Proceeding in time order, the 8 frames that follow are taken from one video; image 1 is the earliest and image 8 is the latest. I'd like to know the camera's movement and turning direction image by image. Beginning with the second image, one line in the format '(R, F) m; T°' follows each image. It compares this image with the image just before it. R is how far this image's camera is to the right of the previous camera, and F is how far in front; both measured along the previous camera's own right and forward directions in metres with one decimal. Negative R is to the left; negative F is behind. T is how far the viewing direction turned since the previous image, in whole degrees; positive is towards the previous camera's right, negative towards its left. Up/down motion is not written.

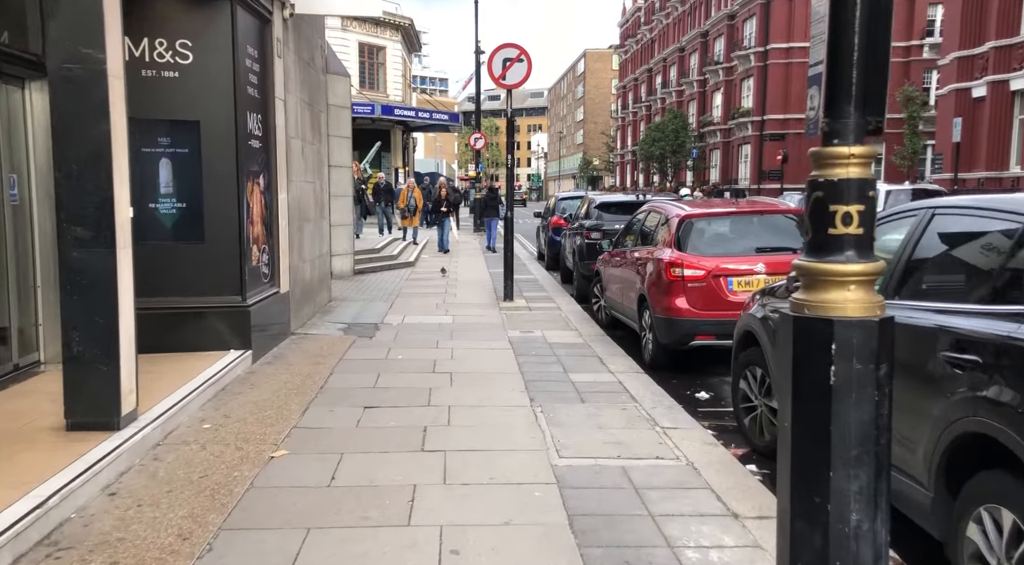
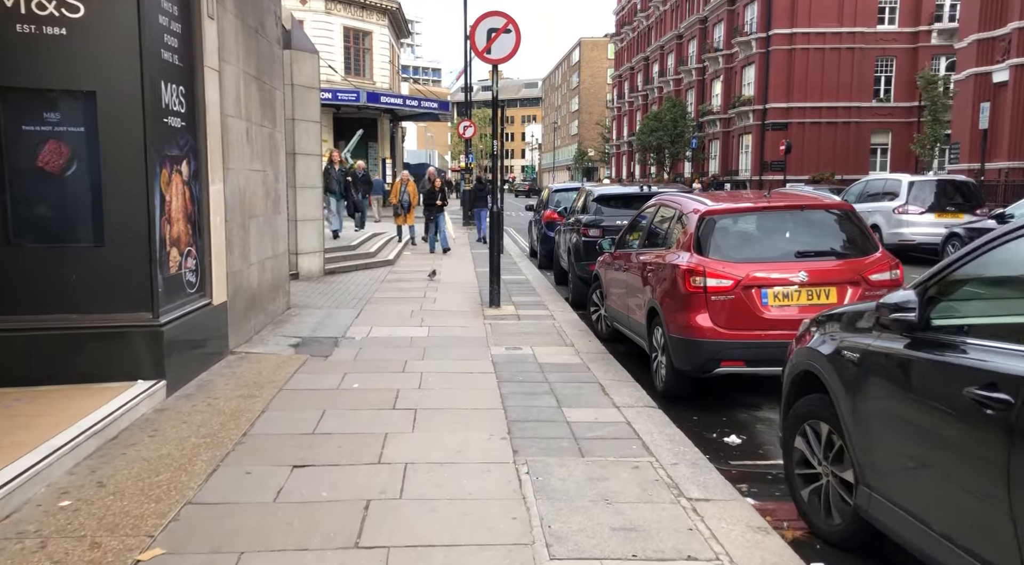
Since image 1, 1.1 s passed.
(+0.1, +1.5) m; 0°
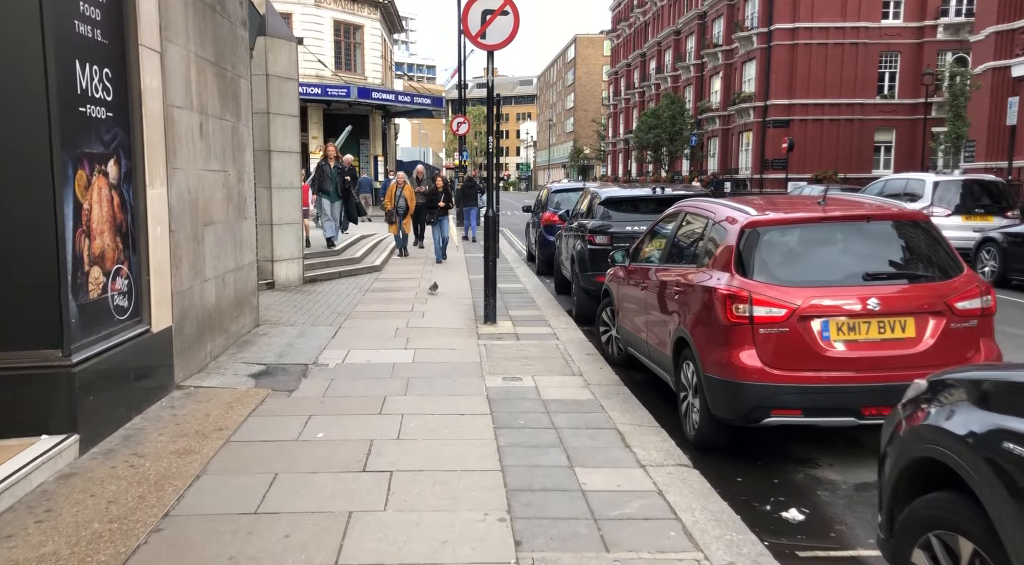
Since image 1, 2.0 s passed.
(0.0, +1.2) m; 0°
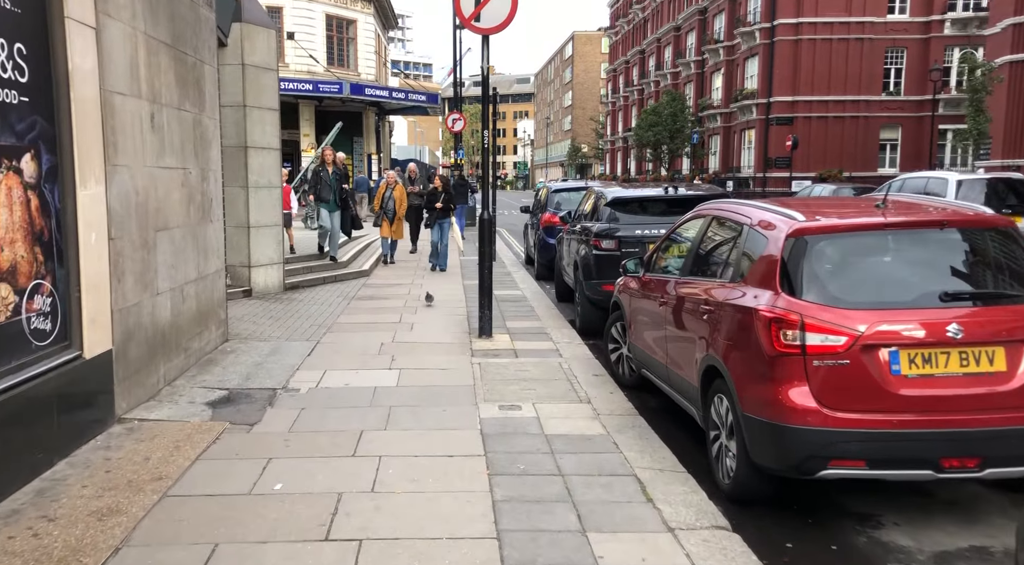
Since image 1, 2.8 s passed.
(0.0, +0.9) m; 0°
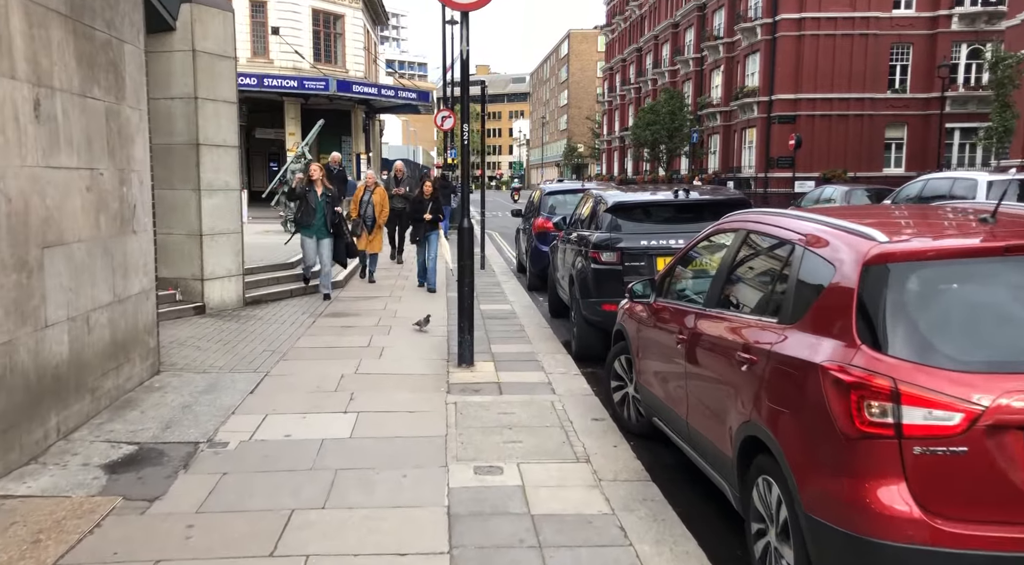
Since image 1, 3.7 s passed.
(+0.1, +1.2) m; 0°
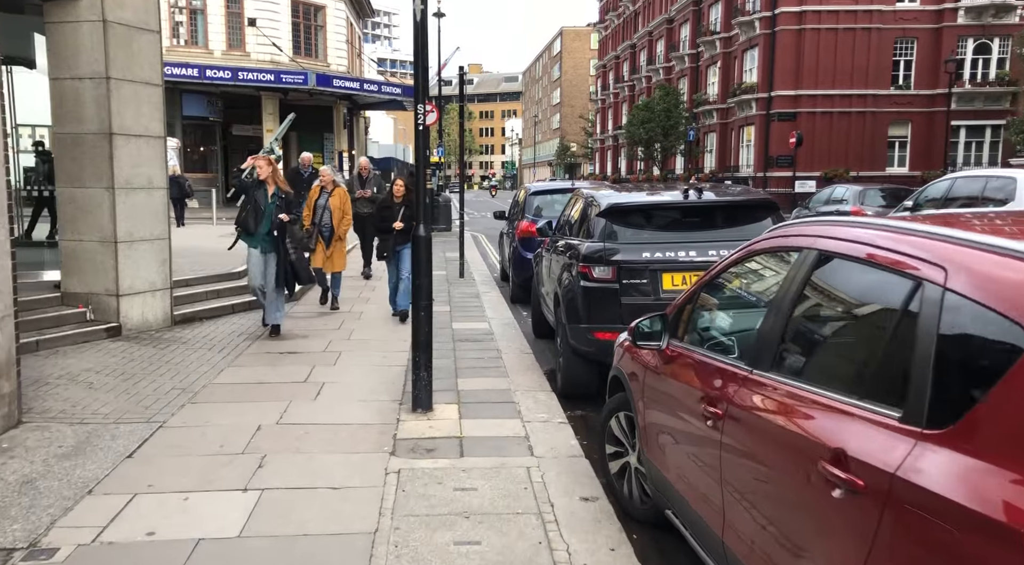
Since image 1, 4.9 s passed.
(+0.2, +1.5) m; 0°
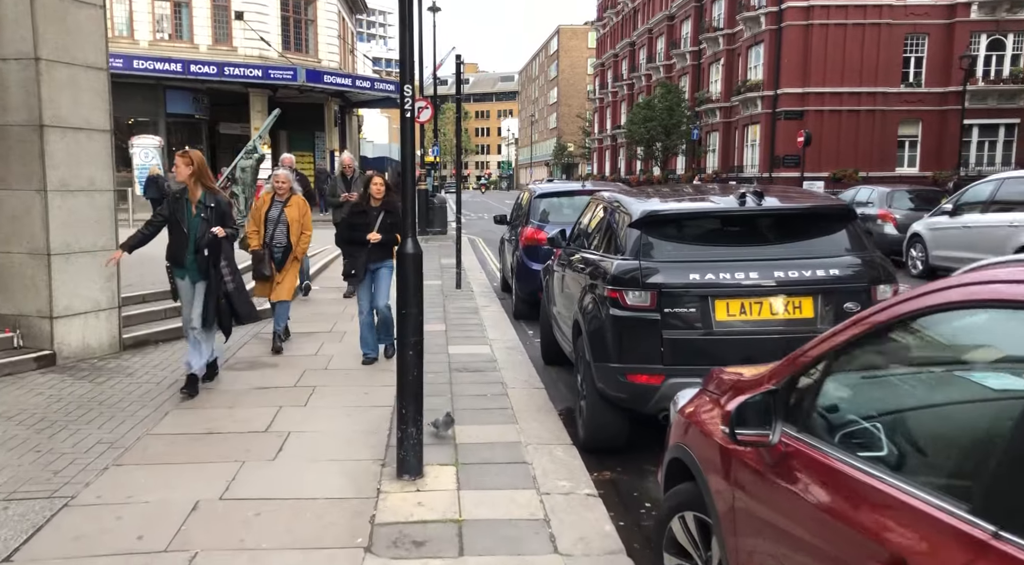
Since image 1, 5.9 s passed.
(-0.1, +1.3) m; 0°
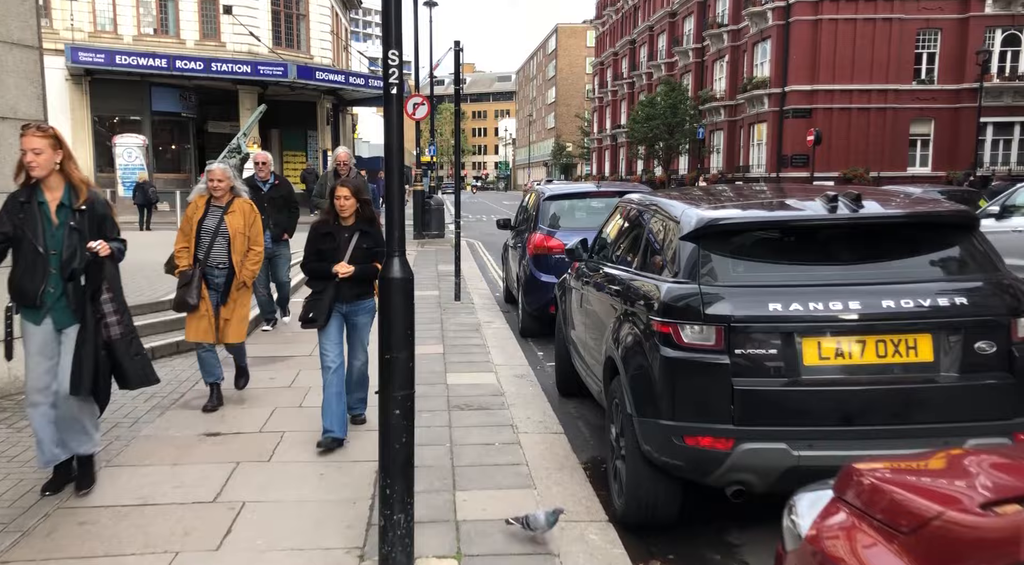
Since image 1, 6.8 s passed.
(-0.1, +1.2) m; 0°
